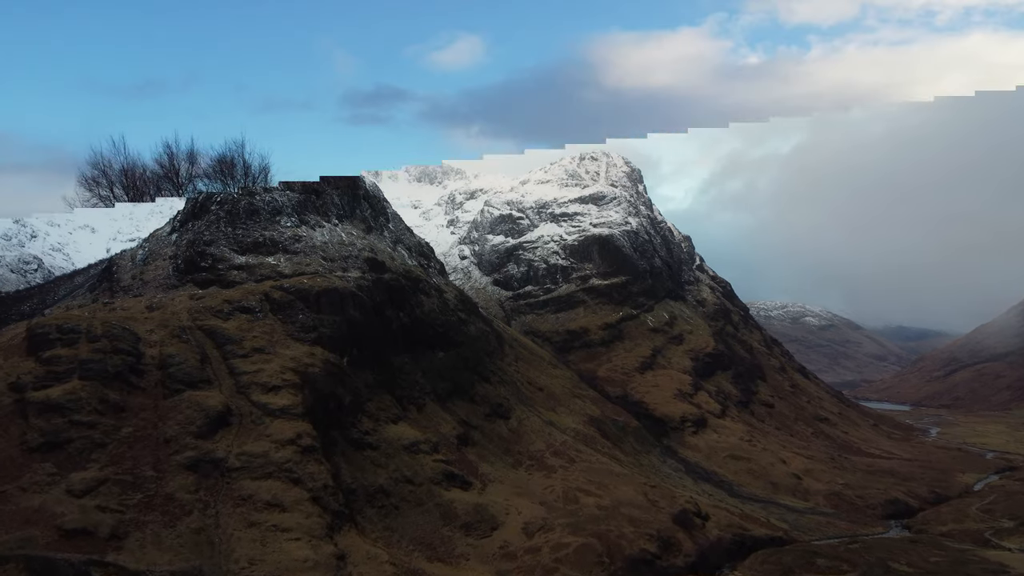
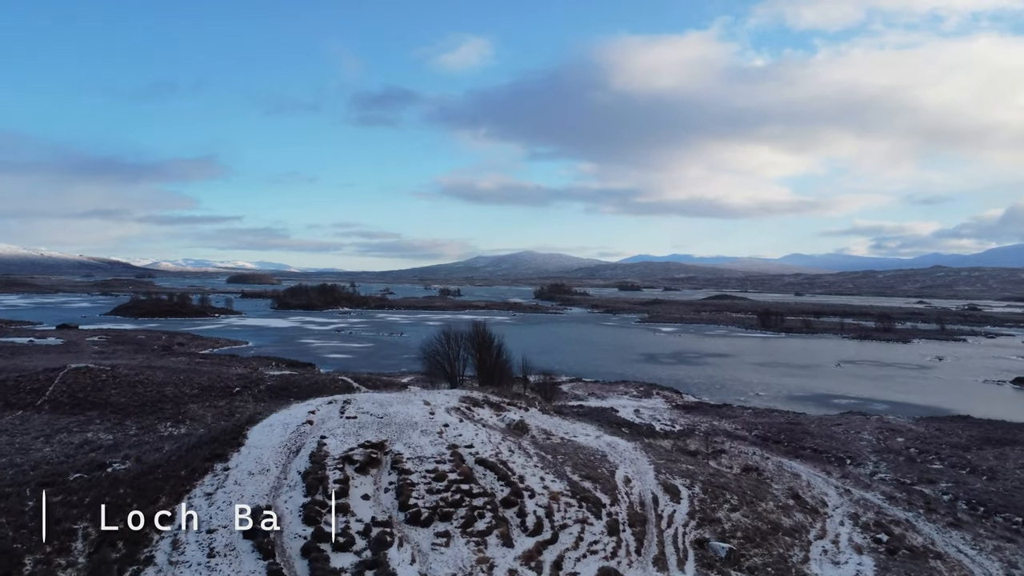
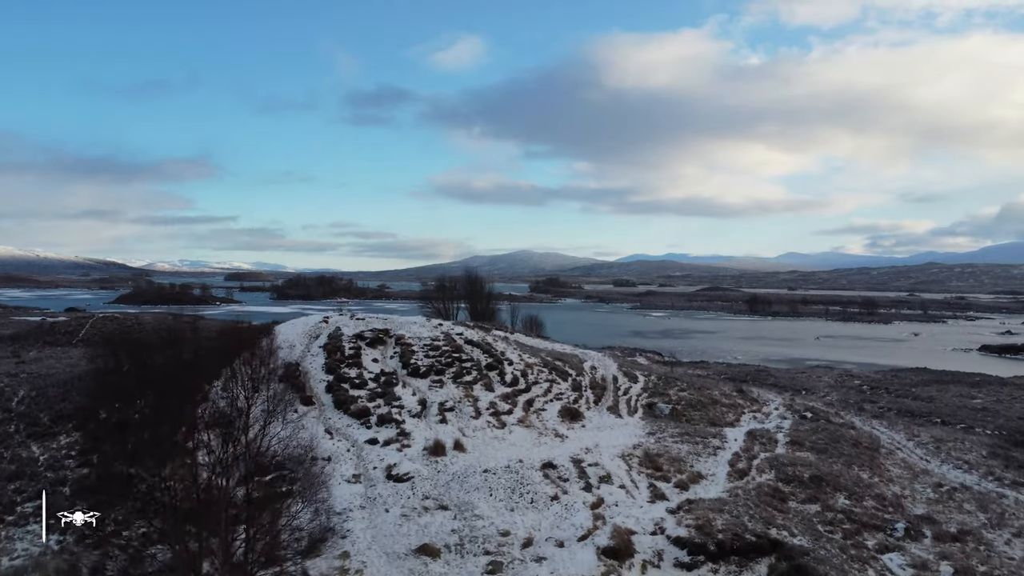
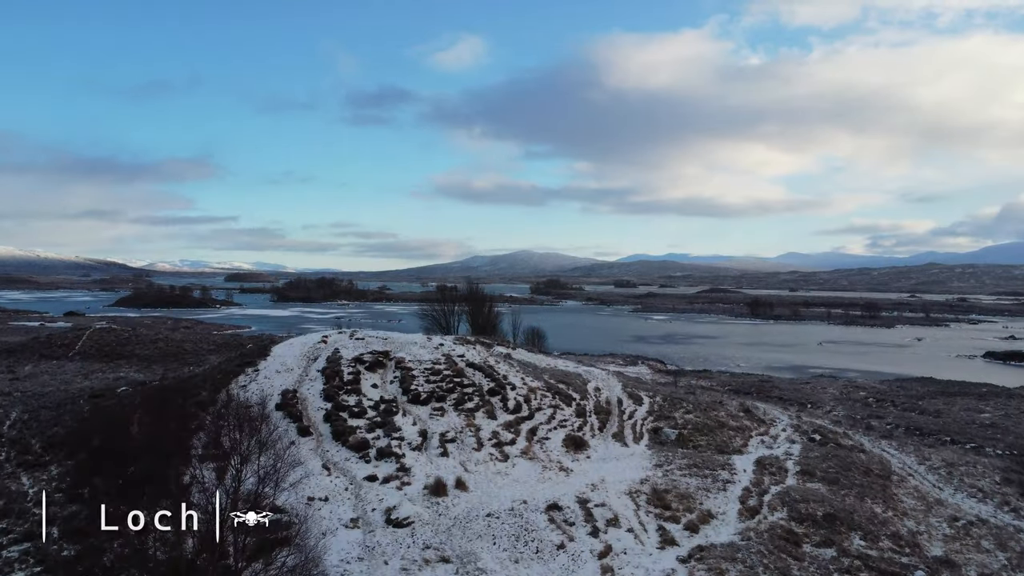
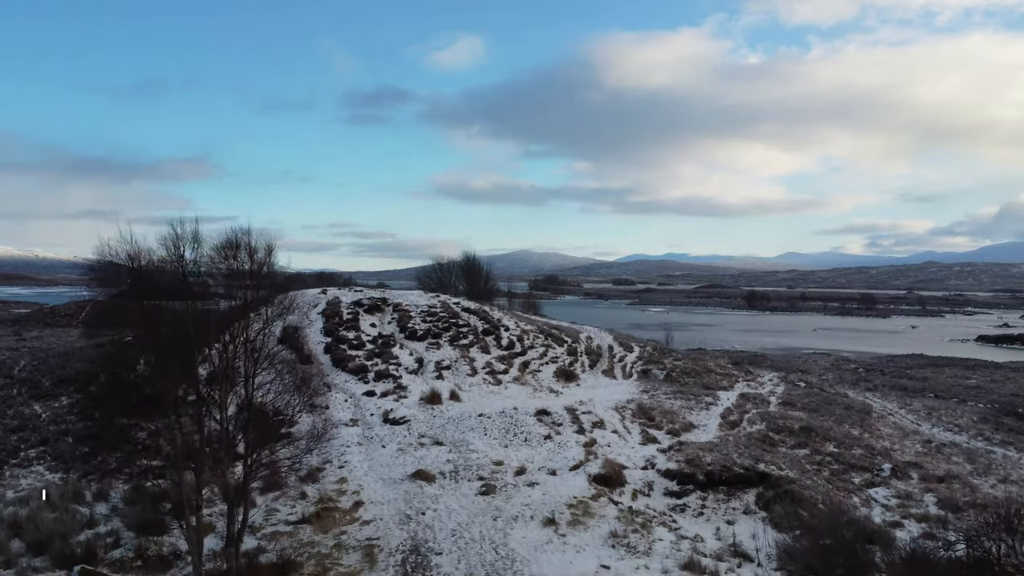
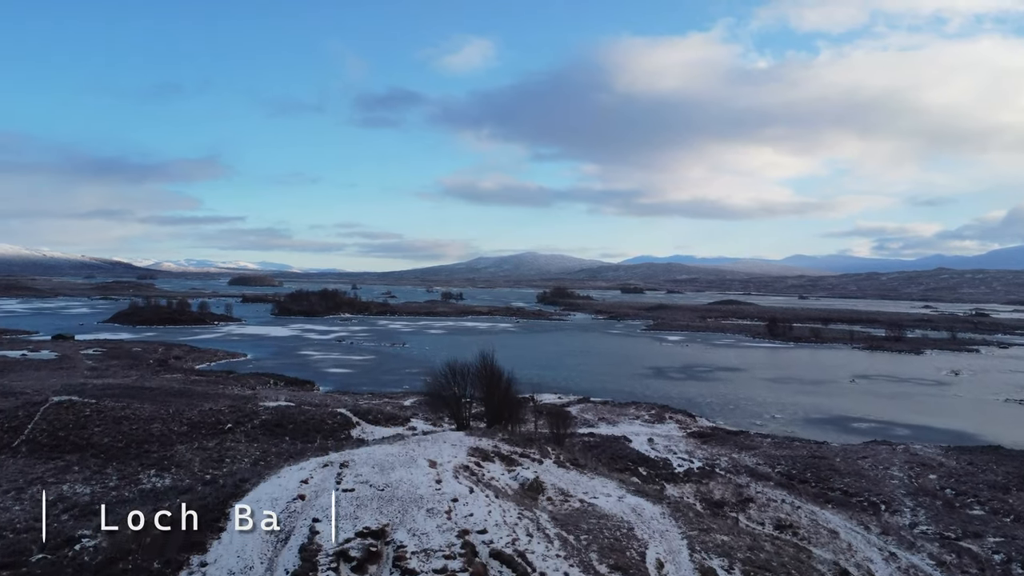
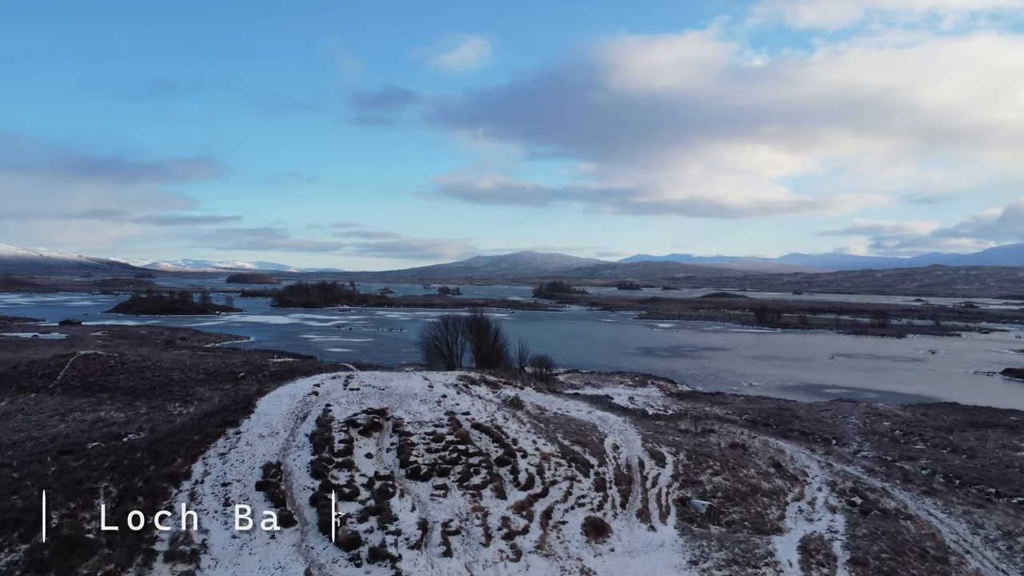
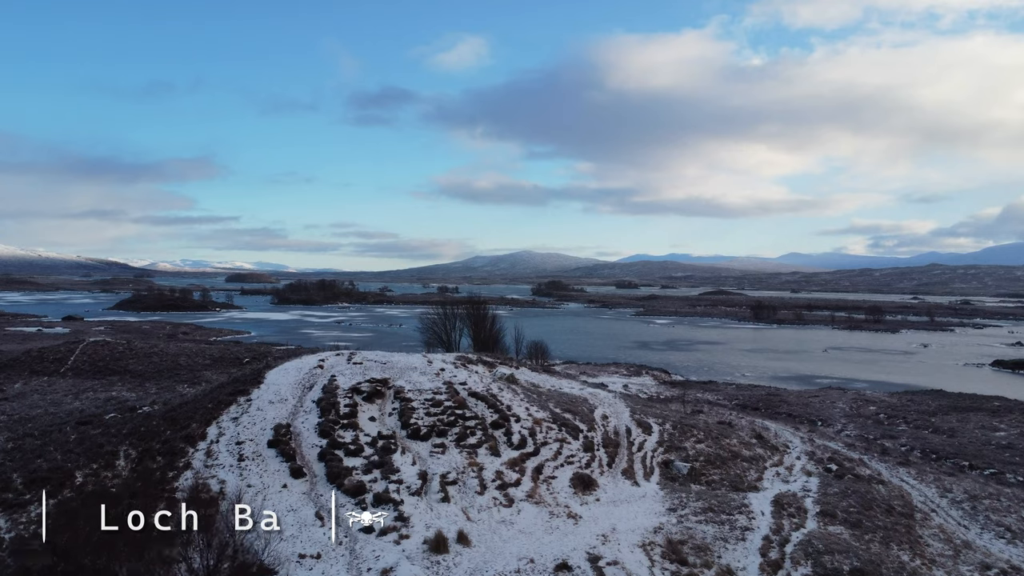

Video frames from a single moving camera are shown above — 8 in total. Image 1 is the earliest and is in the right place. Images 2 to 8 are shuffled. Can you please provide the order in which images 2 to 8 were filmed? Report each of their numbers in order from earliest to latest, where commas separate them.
5, 3, 4, 8, 7, 2, 6
